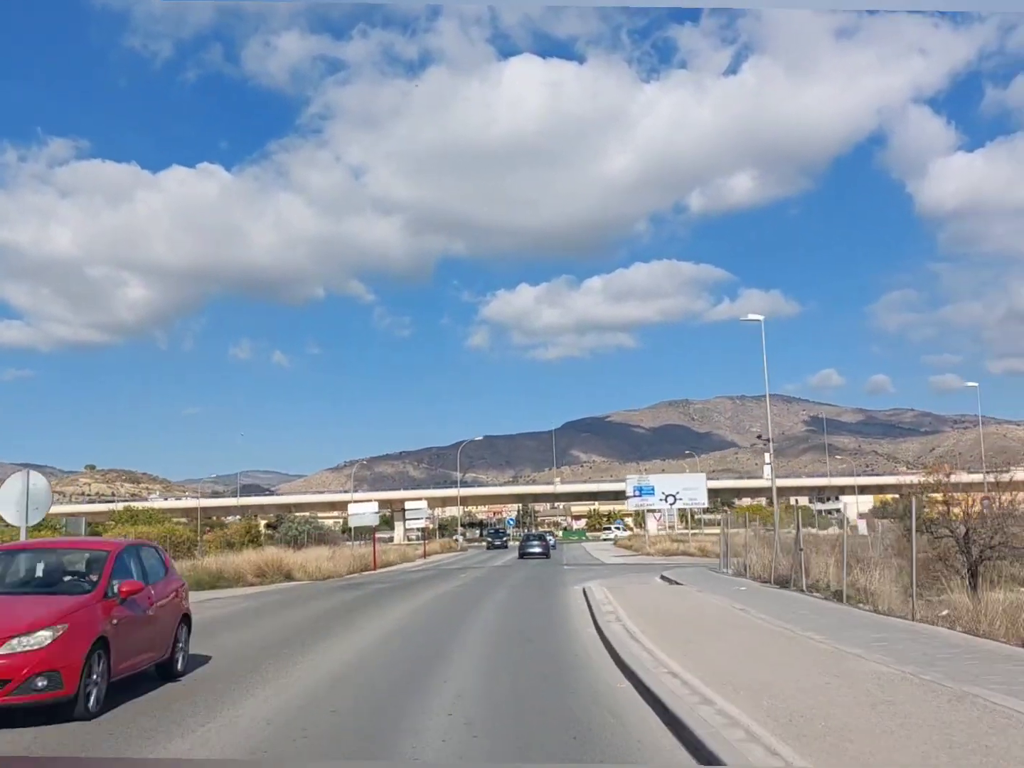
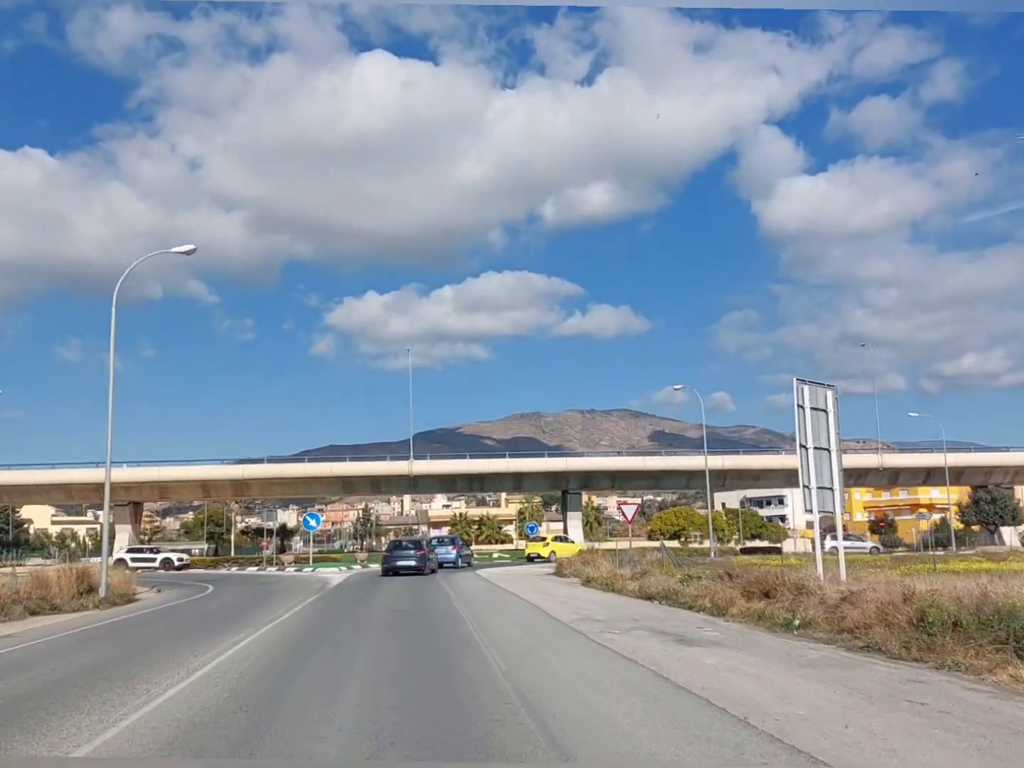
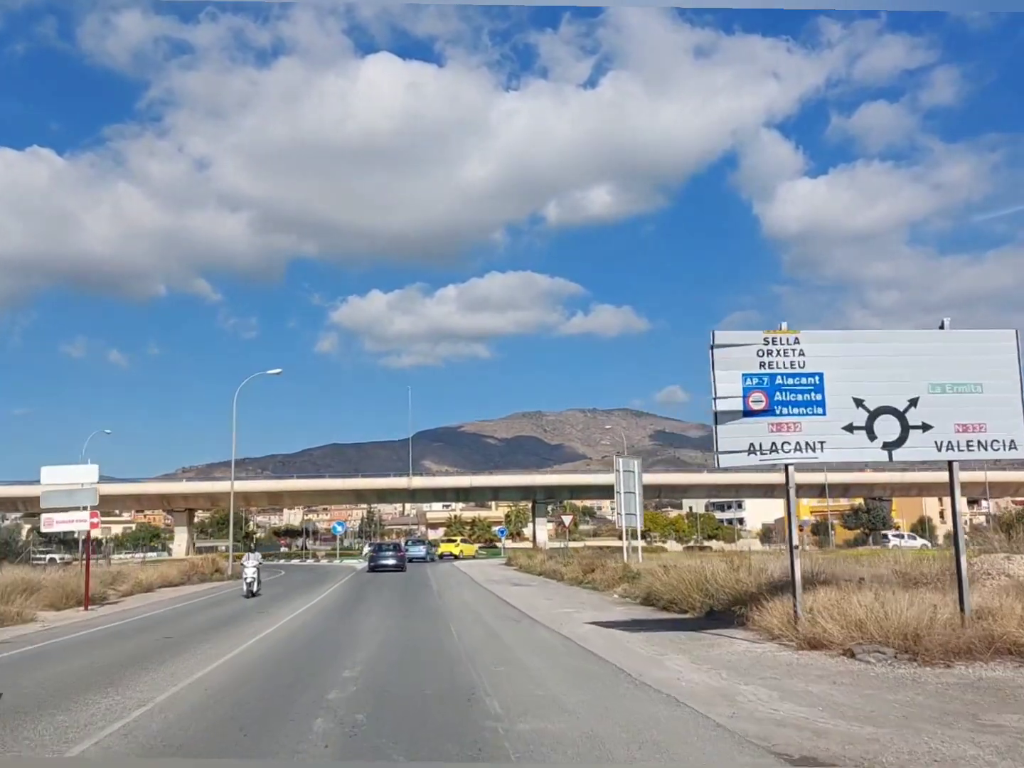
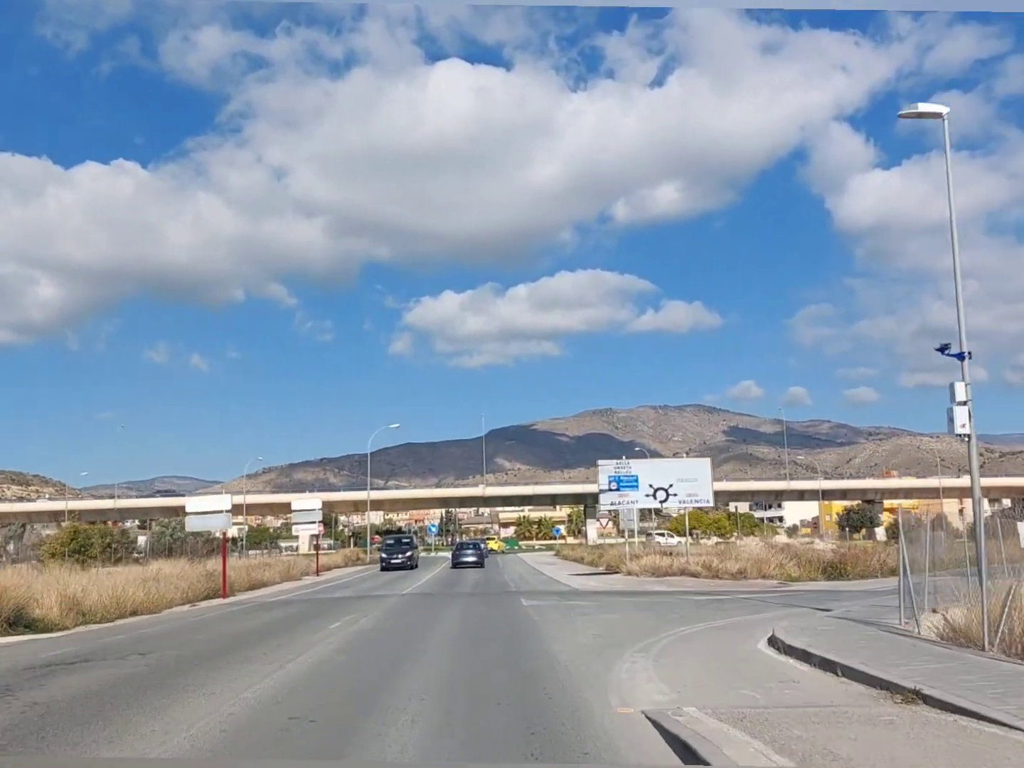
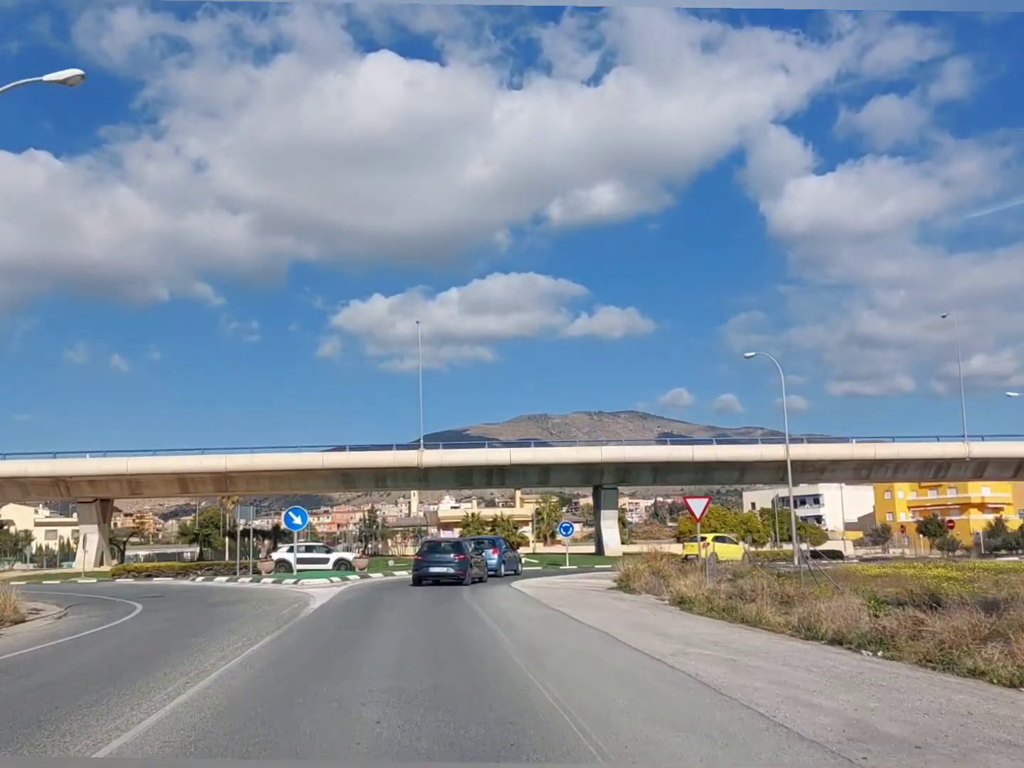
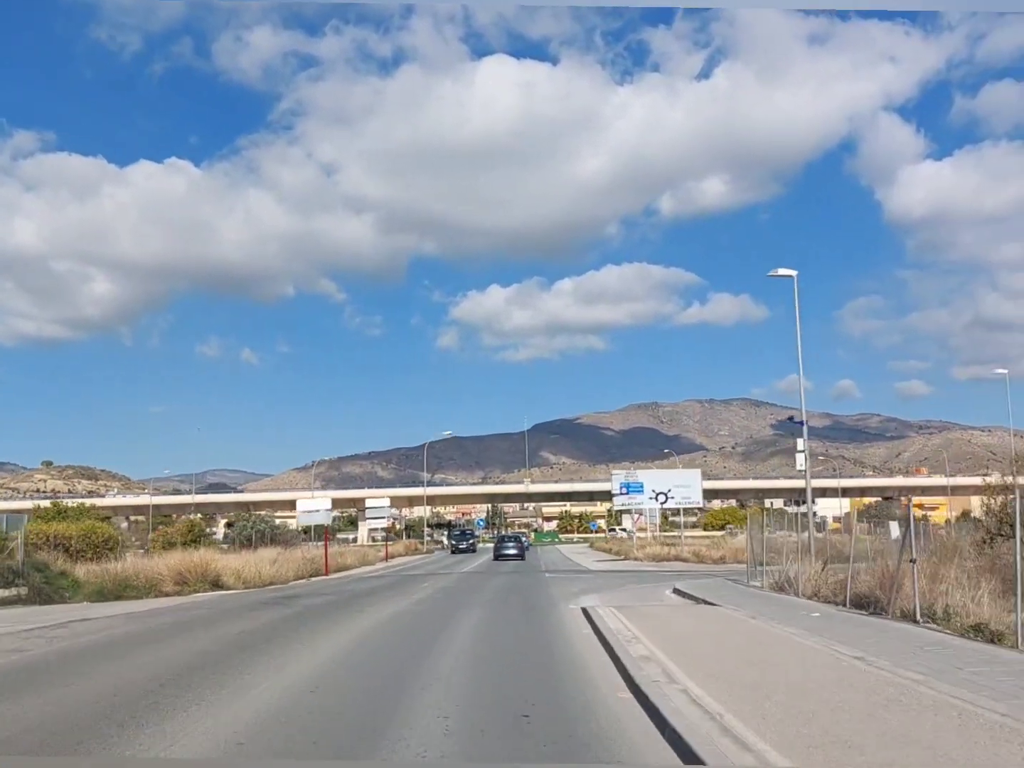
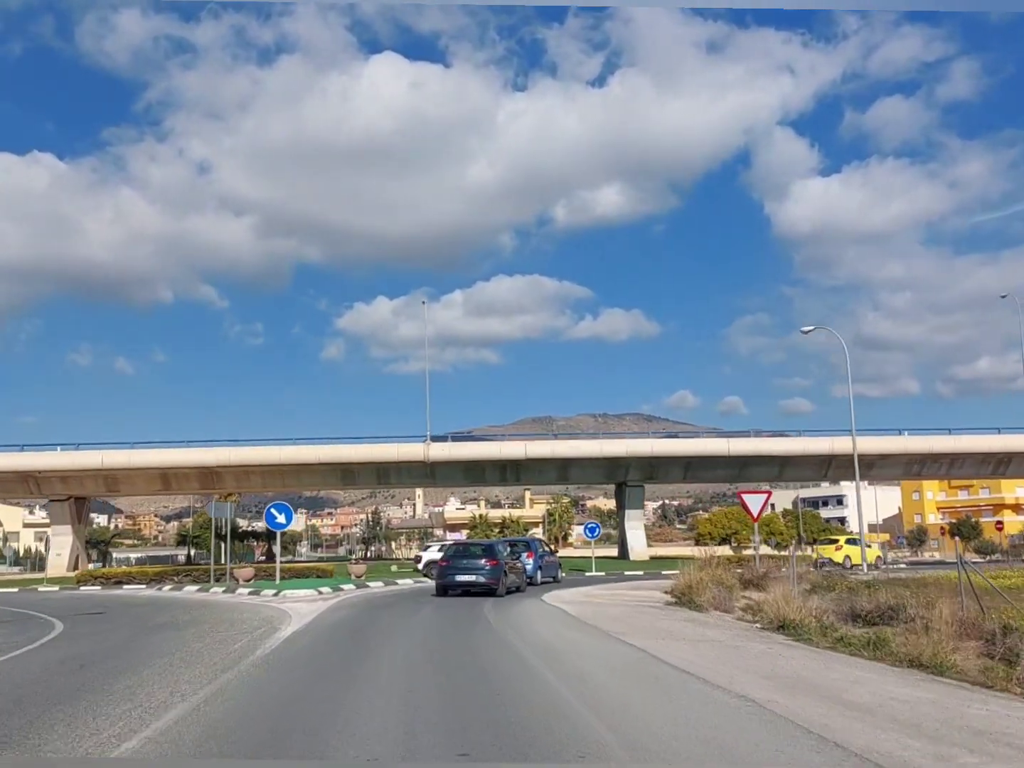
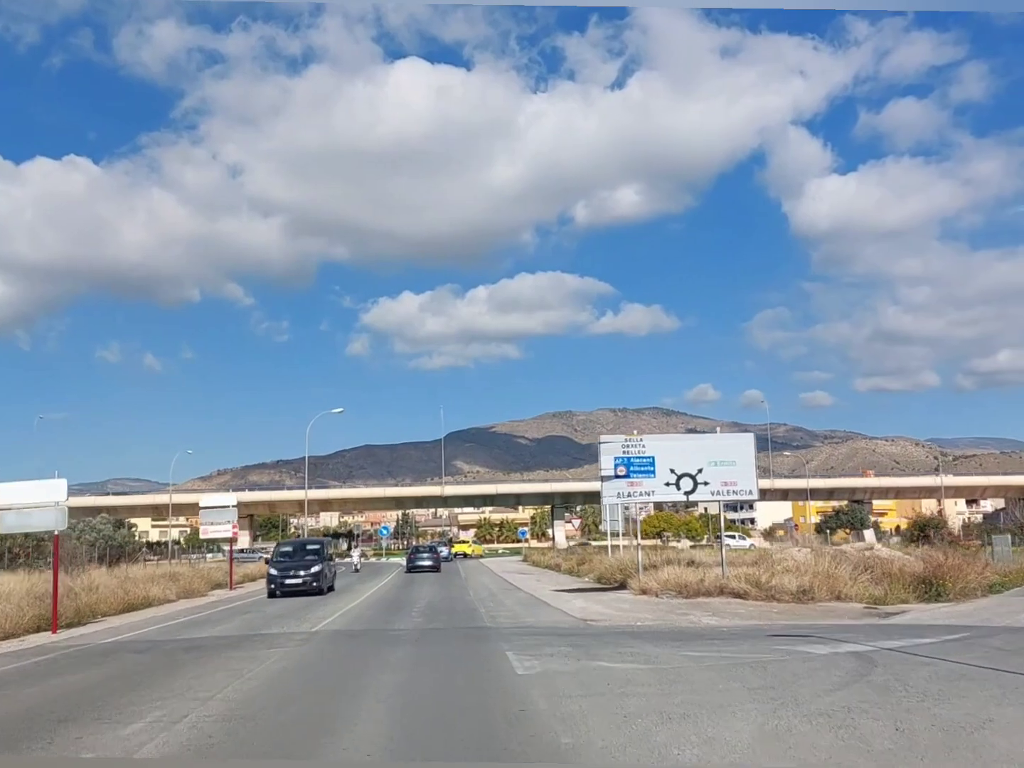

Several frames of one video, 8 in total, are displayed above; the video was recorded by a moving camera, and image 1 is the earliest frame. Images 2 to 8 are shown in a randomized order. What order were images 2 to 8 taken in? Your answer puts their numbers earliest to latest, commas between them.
6, 4, 8, 3, 2, 5, 7
